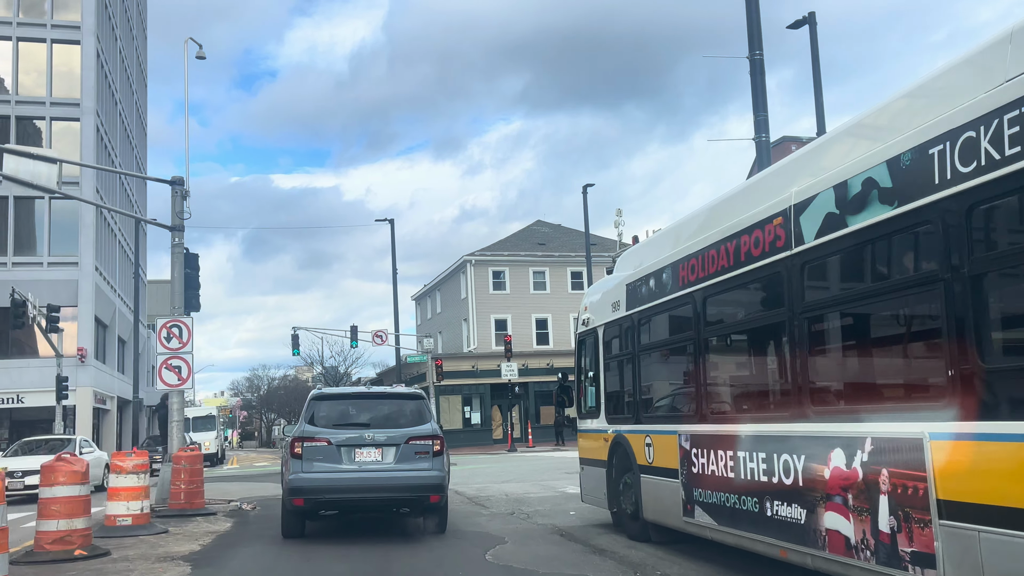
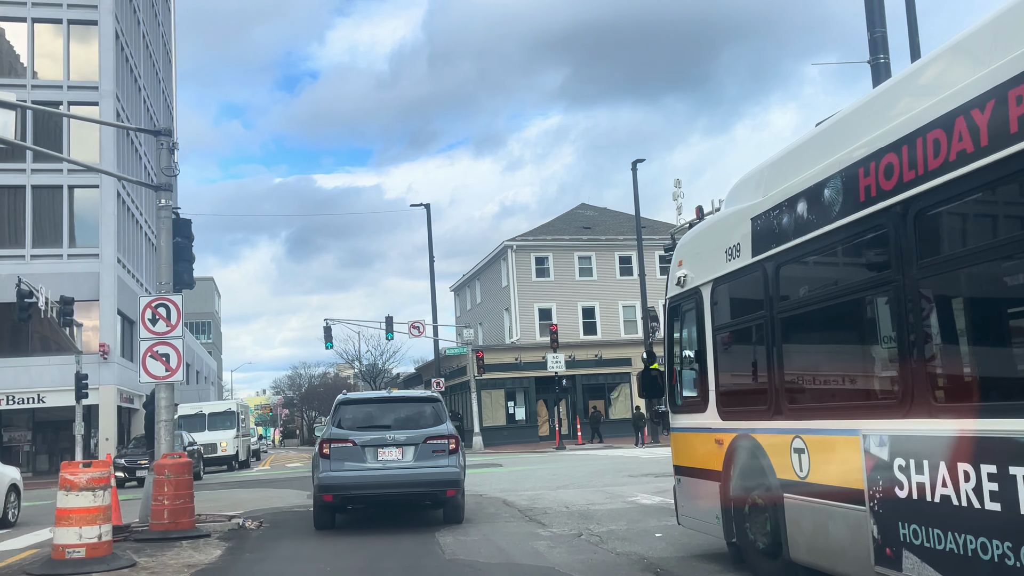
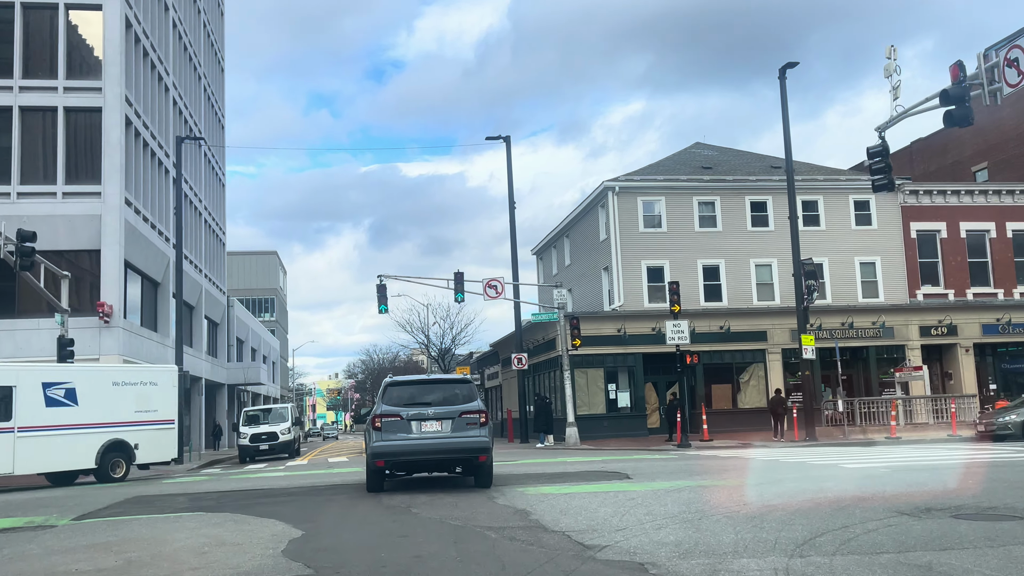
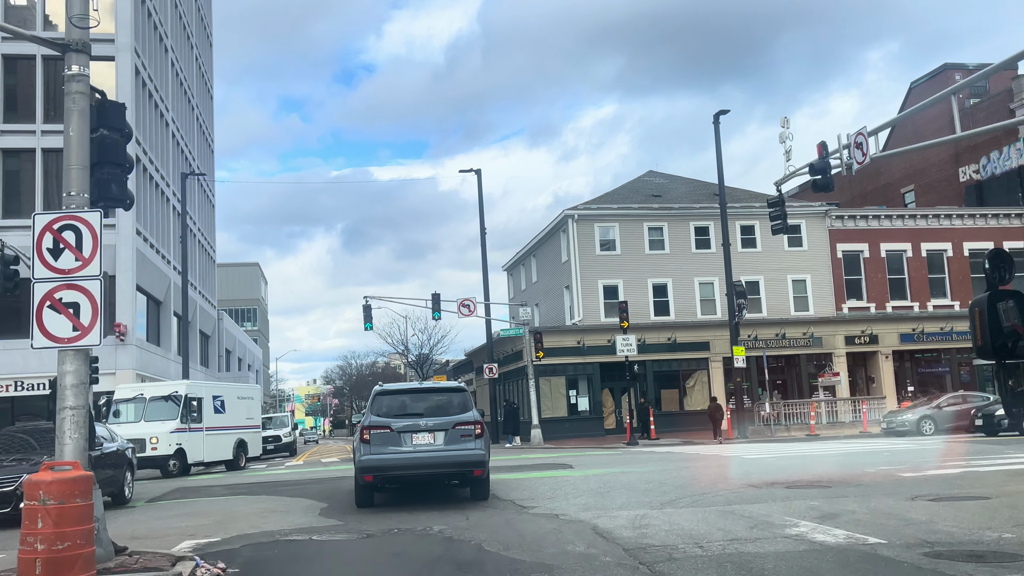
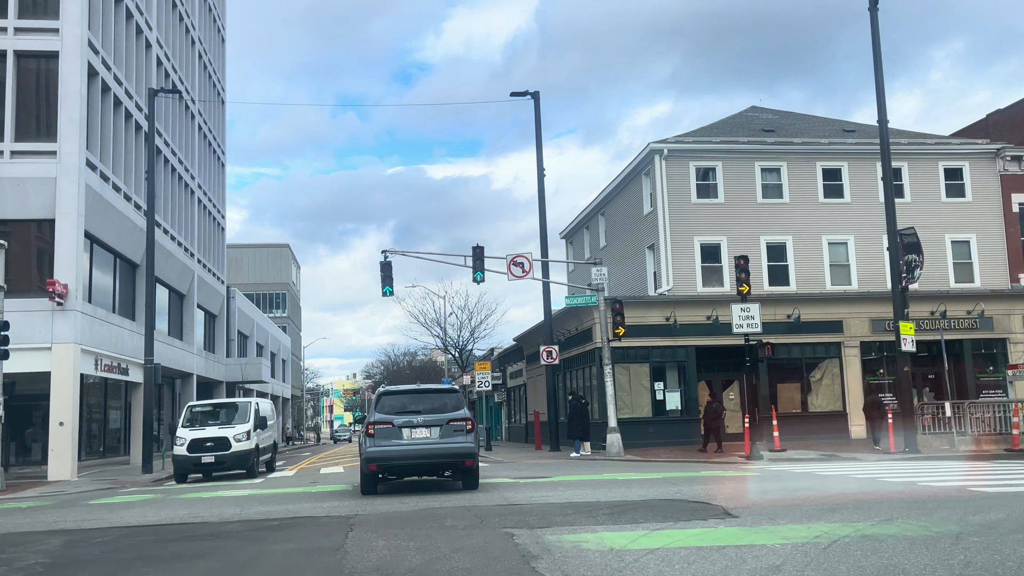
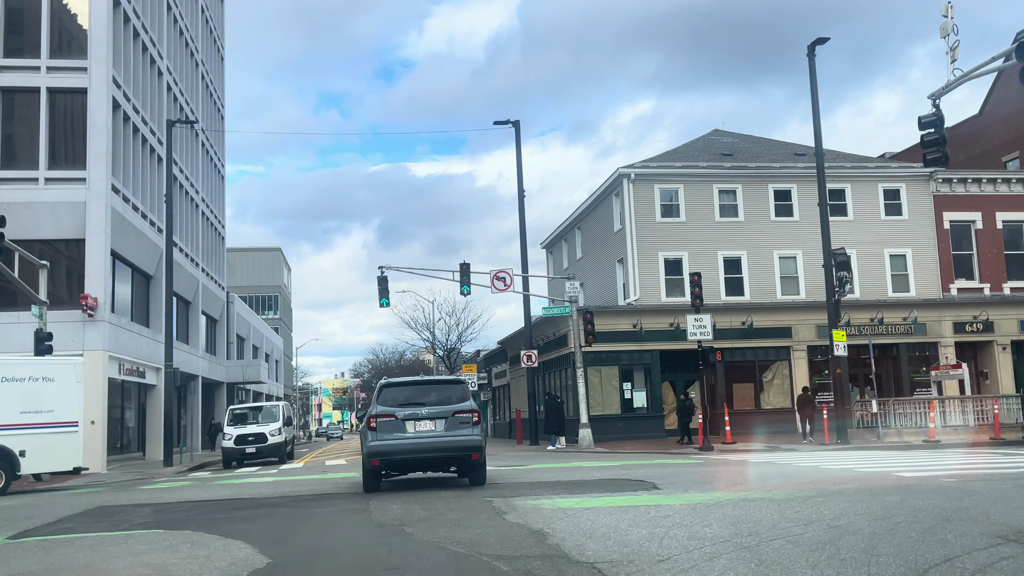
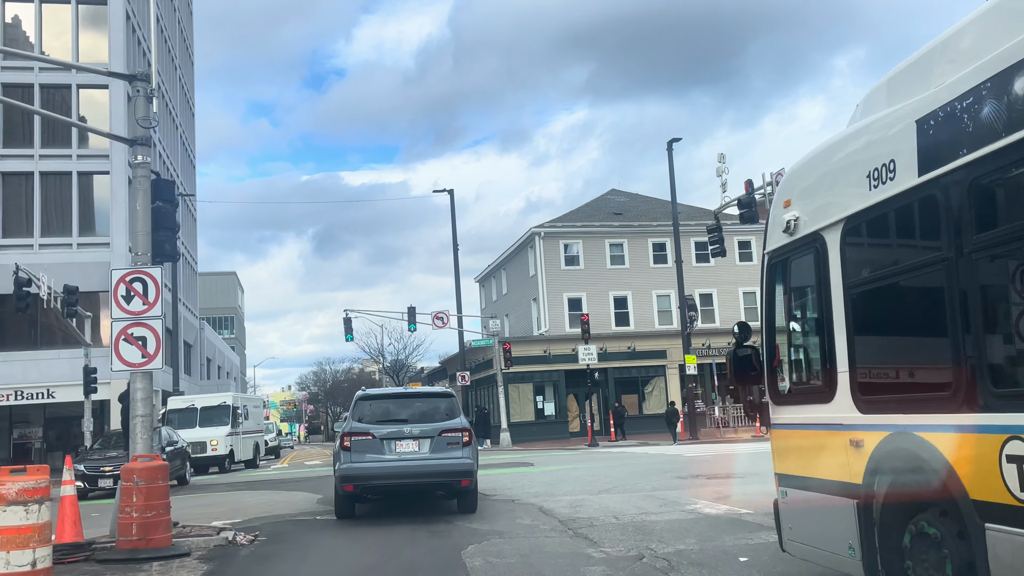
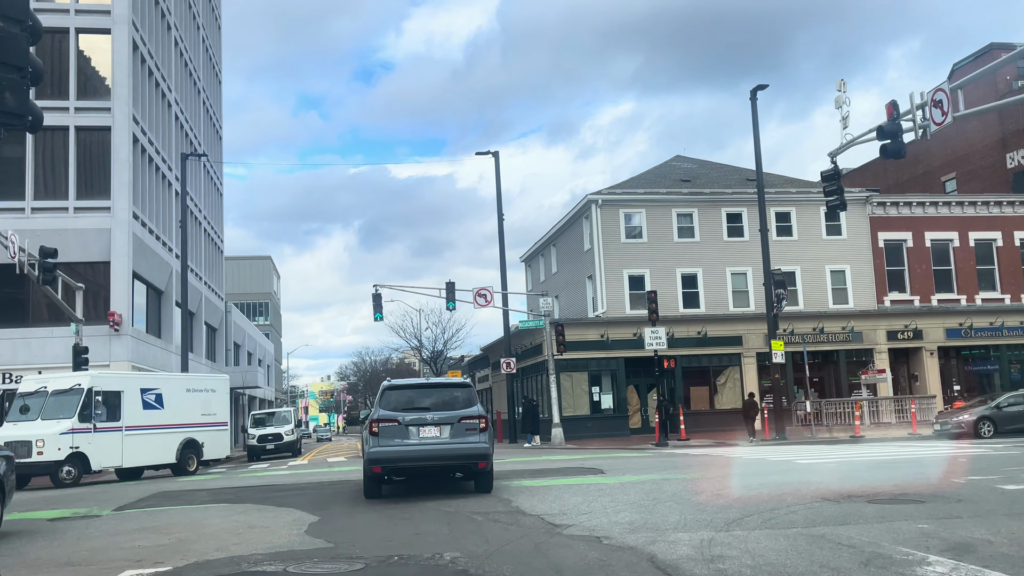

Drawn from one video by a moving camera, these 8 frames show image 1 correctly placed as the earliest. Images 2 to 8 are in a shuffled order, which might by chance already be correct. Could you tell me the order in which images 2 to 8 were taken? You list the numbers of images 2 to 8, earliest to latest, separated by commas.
2, 7, 4, 8, 3, 6, 5
